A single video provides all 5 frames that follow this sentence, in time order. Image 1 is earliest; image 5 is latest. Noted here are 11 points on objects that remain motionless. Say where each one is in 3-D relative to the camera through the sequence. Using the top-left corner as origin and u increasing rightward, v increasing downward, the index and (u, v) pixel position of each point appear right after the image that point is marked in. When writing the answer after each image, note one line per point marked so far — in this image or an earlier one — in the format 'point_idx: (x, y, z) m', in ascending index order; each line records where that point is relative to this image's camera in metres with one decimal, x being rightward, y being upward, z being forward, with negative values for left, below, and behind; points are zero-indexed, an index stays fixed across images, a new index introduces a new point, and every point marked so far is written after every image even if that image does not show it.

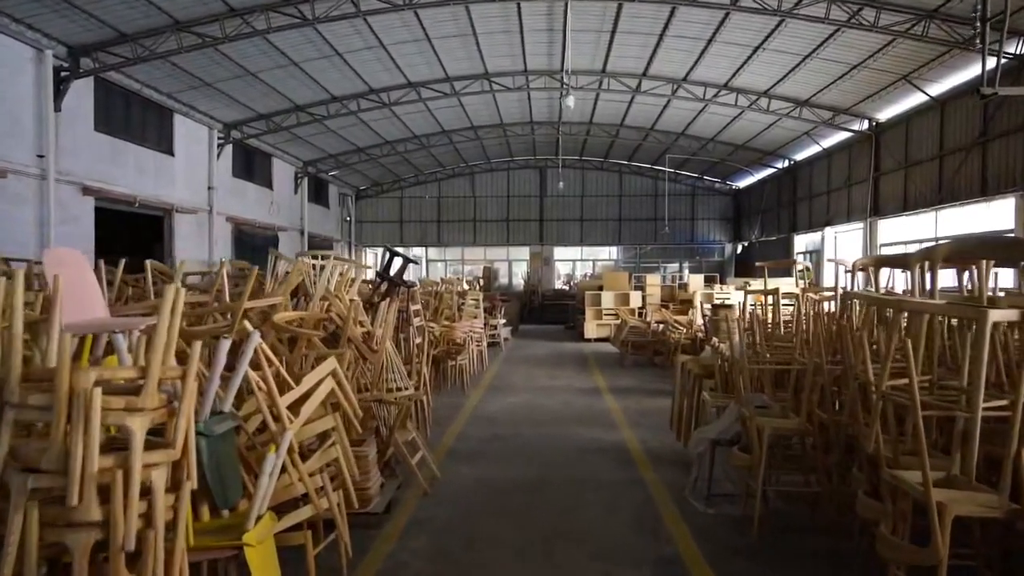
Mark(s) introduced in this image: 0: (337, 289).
0: (-1.1, 0.0, +5.1) m
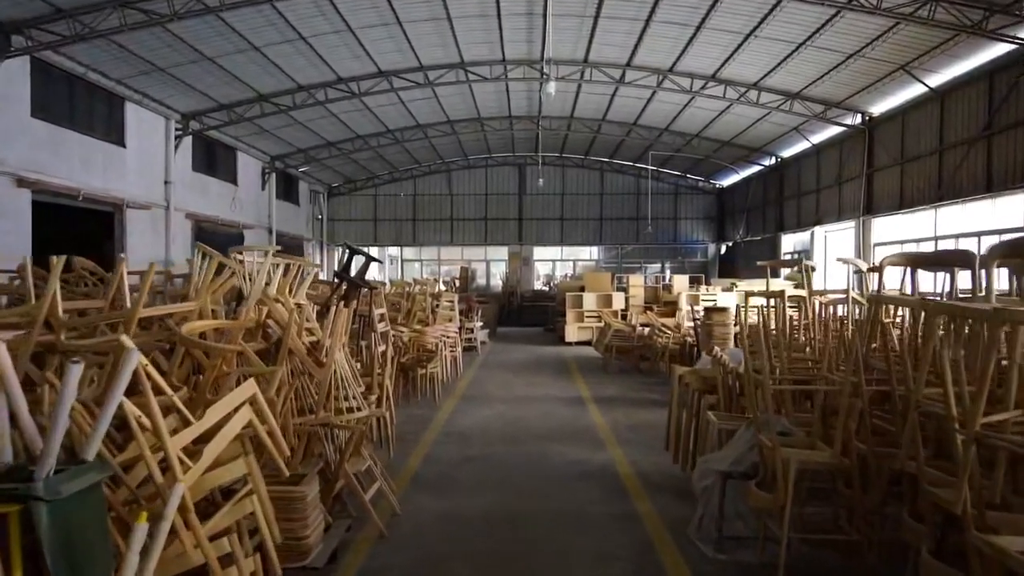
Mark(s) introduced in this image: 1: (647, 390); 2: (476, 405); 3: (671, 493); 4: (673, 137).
0: (-1.3, 0.0, +4.4) m
1: (+1.6, -1.2, +9.2) m
2: (-0.4, -1.2, +8.1) m
3: (+1.0, -1.2, +4.7) m
4: (+3.7, +3.4, +17.9) m
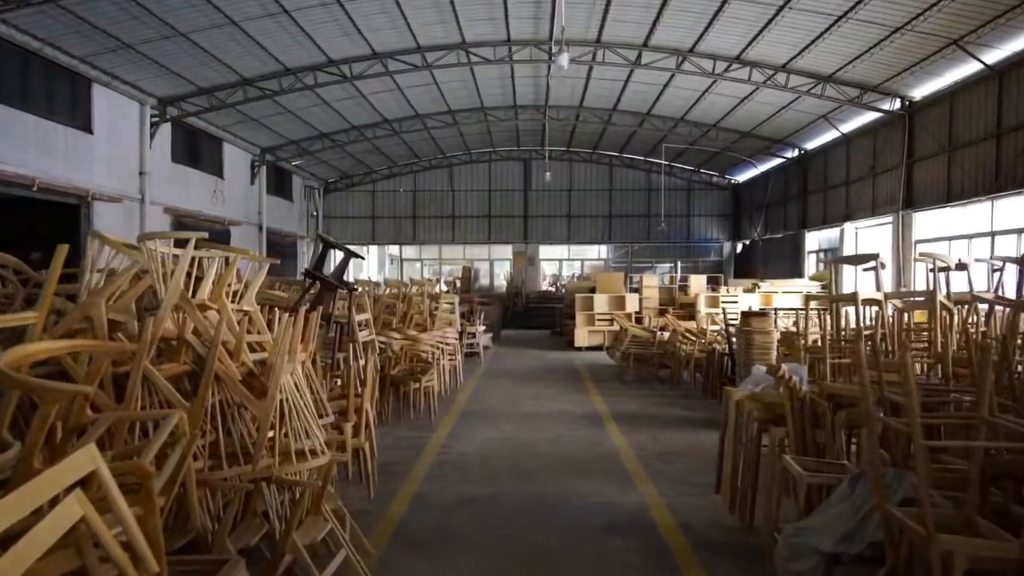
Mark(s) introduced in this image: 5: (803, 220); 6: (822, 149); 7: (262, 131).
0: (-1.2, 0.0, +3.3) m
1: (+1.7, -1.2, +8.1) m
2: (-0.3, -1.2, +7.0) m
3: (+1.0, -1.2, +3.6) m
4: (+3.8, +3.4, +16.8) m
5: (+6.1, +1.4, +16.4) m
6: (+6.0, +2.7, +15.3) m
7: (-4.9, +3.1, +15.5) m
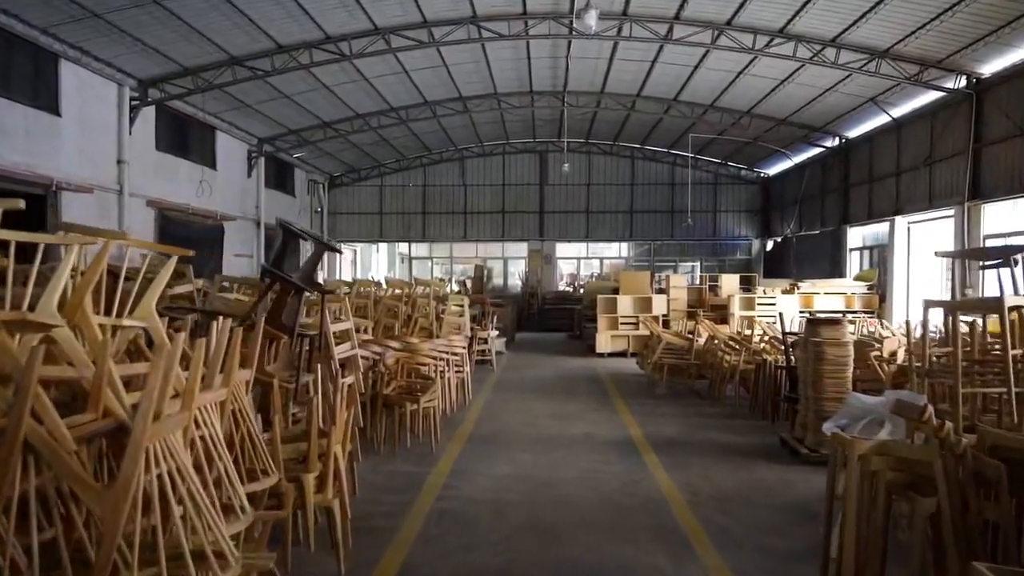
0: (-1.2, 0.0, +2.1) m
1: (+1.8, -1.2, +6.9) m
2: (-0.2, -1.2, +5.8) m
3: (+1.1, -1.3, +2.4) m
4: (+4.1, +3.4, +15.5) m
5: (+6.4, +1.4, +15.1) m
6: (+6.3, +2.7, +14.0) m
7: (-4.6, +3.1, +14.4) m
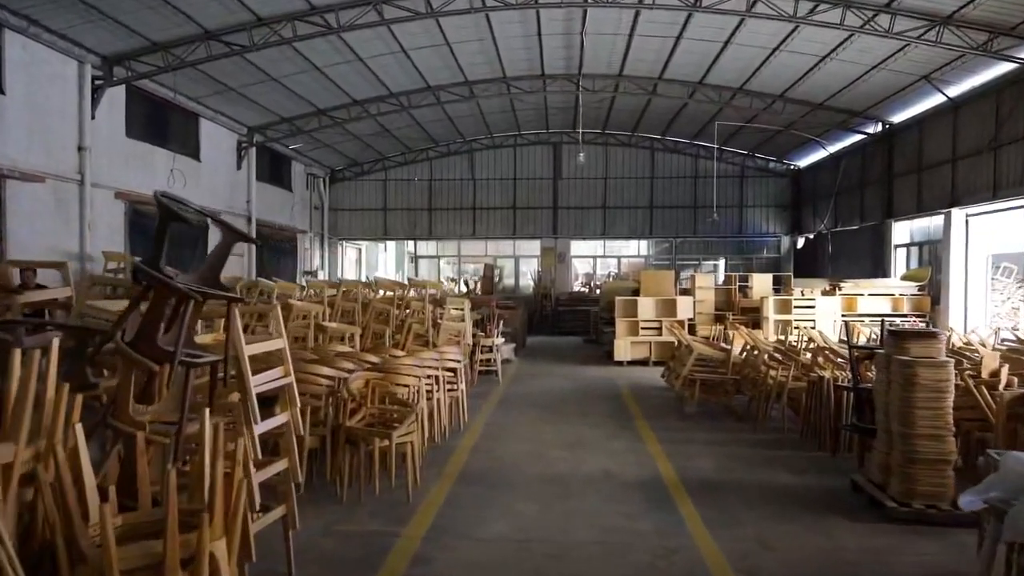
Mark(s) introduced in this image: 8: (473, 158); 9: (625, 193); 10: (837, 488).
0: (-1.3, -0.1, +0.9) m
1: (+1.8, -1.3, +5.6) m
2: (-0.2, -1.2, +4.5) m
3: (+1.0, -1.3, +1.1) m
4: (+4.3, +3.4, +14.2) m
5: (+6.6, +1.4, +13.7) m
6: (+6.5, +2.7, +12.6) m
7: (-4.5, +3.1, +13.2) m
8: (-1.0, +3.2, +19.1) m
9: (+2.7, +2.3, +18.8) m
10: (+2.1, -1.3, +5.0) m
